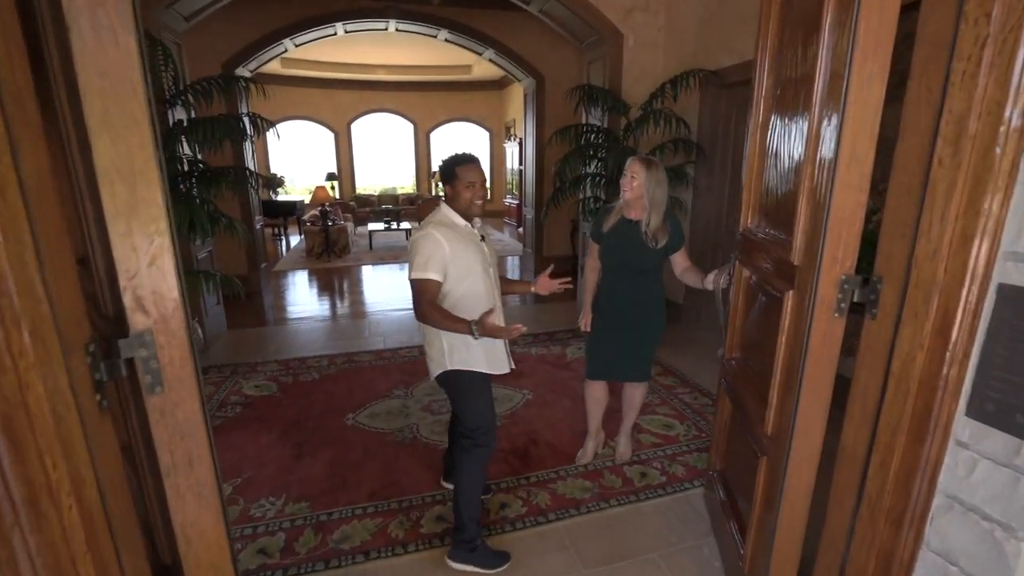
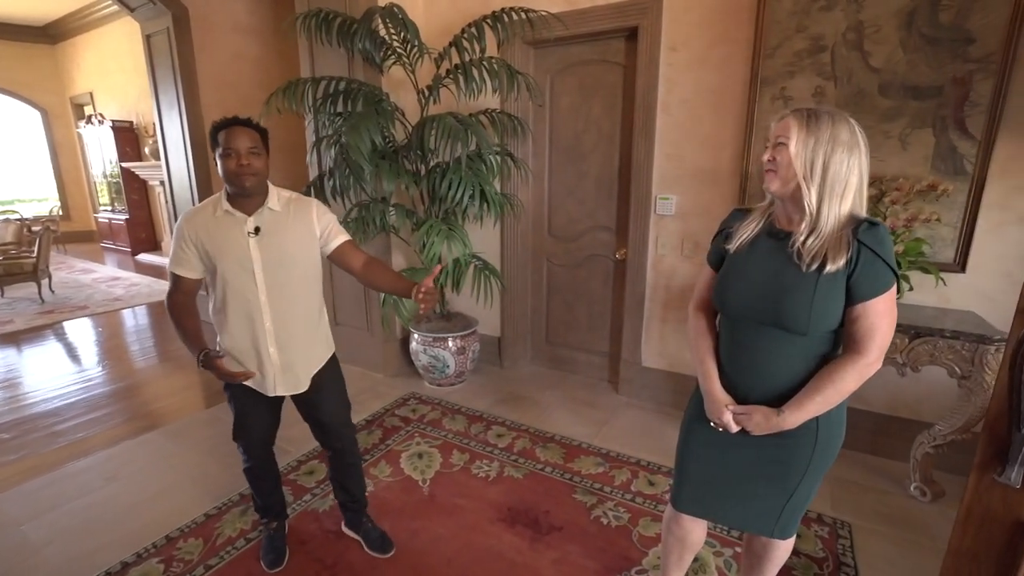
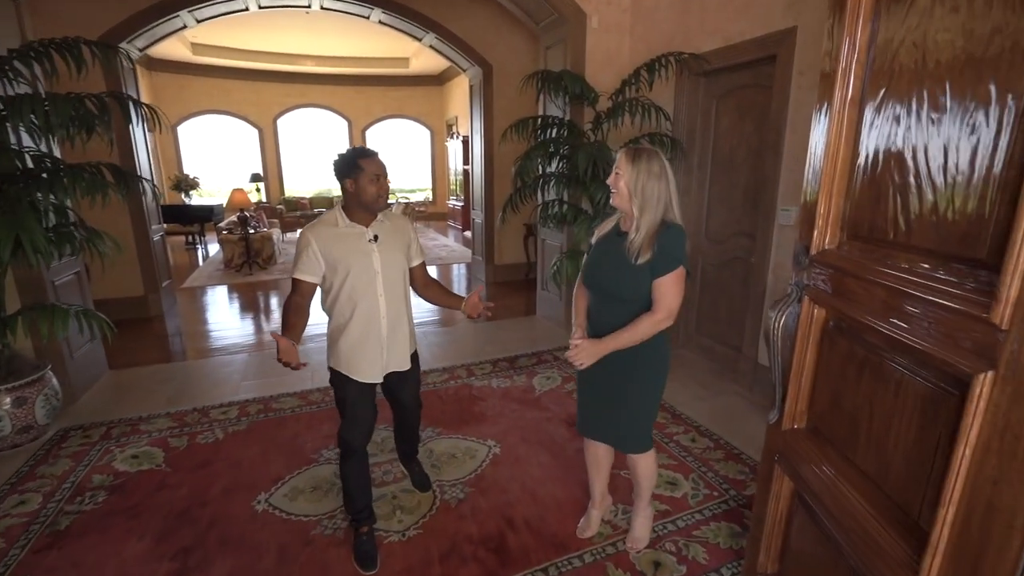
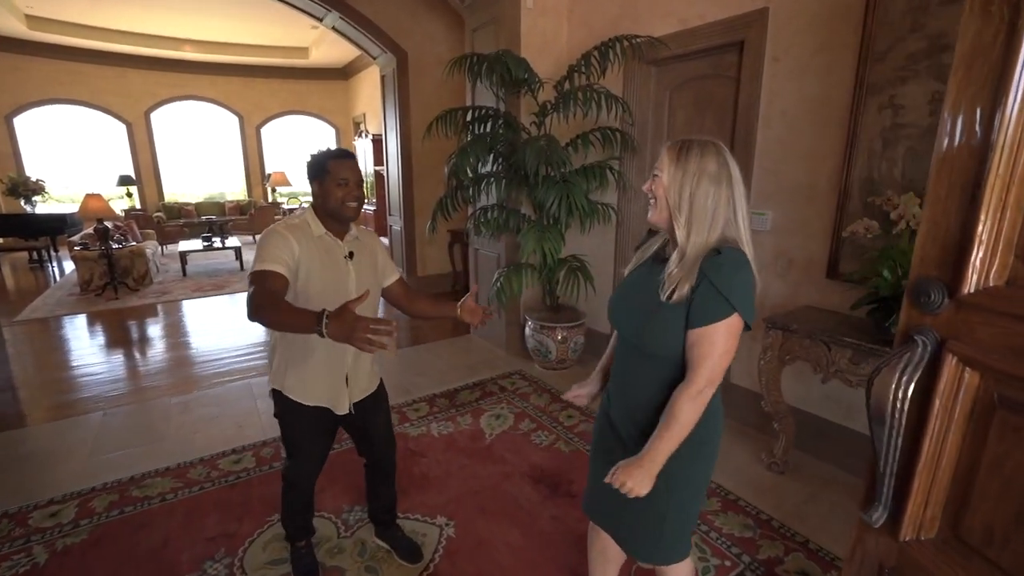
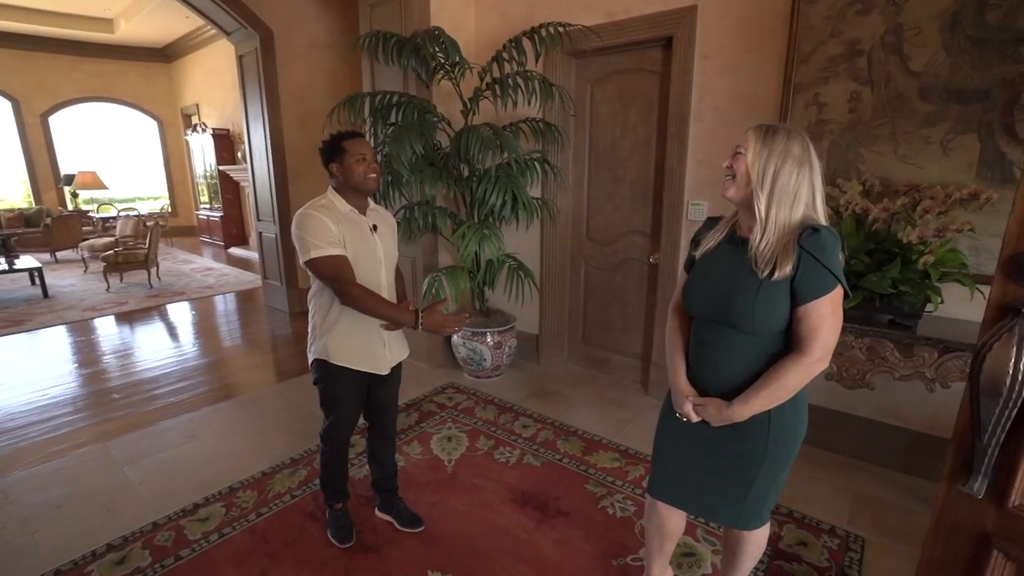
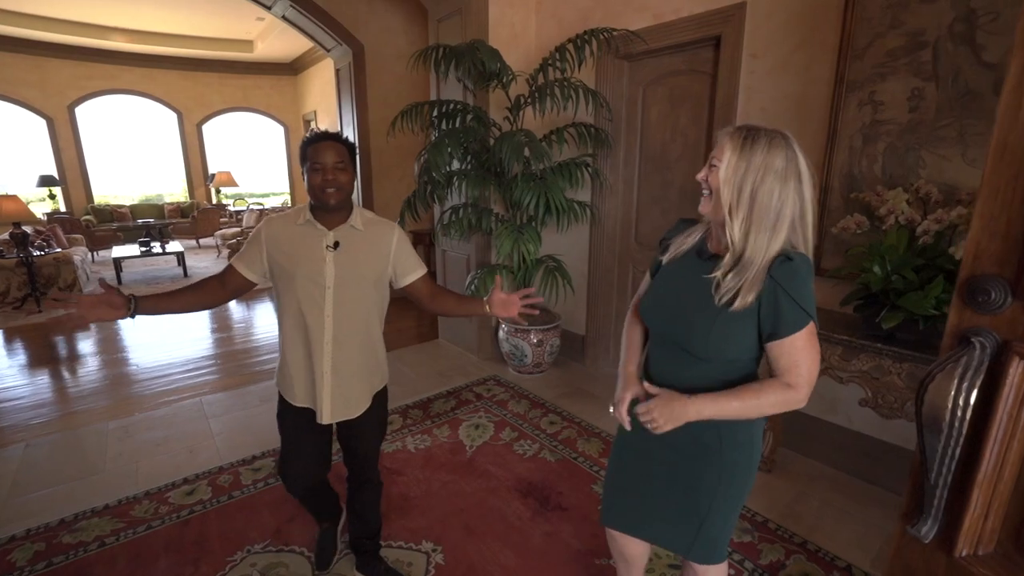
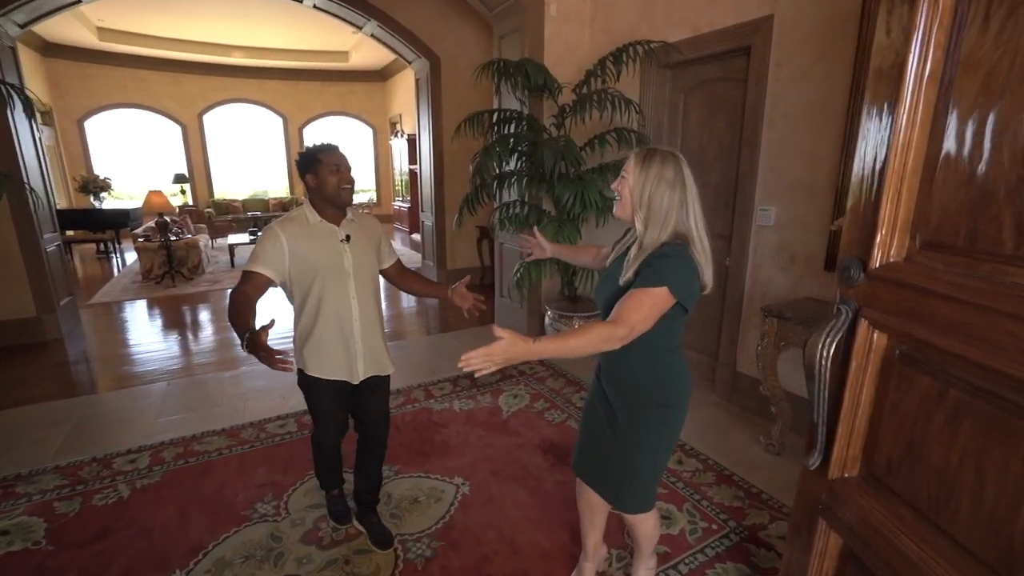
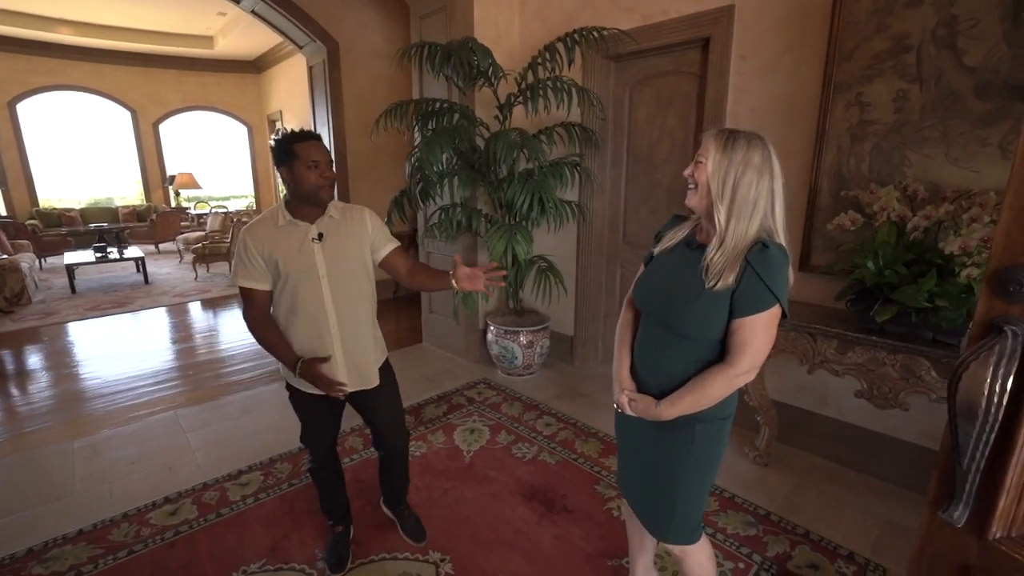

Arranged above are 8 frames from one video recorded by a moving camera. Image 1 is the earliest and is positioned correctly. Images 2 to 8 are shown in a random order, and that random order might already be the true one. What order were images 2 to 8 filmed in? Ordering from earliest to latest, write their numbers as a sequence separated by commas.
3, 7, 4, 6, 8, 5, 2
